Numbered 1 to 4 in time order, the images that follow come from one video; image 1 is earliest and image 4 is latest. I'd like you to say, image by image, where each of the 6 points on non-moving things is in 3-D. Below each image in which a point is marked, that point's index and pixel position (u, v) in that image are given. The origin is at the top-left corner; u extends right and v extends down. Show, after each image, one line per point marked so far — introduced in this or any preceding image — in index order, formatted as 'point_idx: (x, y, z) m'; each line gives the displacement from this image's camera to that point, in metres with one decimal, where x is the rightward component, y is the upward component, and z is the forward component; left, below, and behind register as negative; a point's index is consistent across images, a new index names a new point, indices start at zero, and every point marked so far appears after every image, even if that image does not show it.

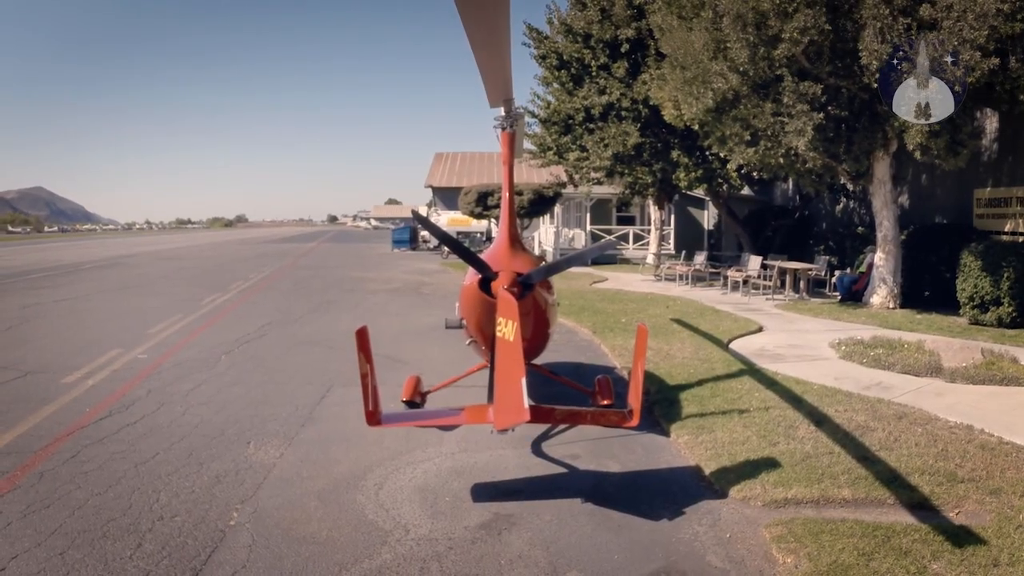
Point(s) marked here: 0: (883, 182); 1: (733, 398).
0: (+7.6, +2.2, +16.7) m
1: (+2.1, -1.1, +7.8) m
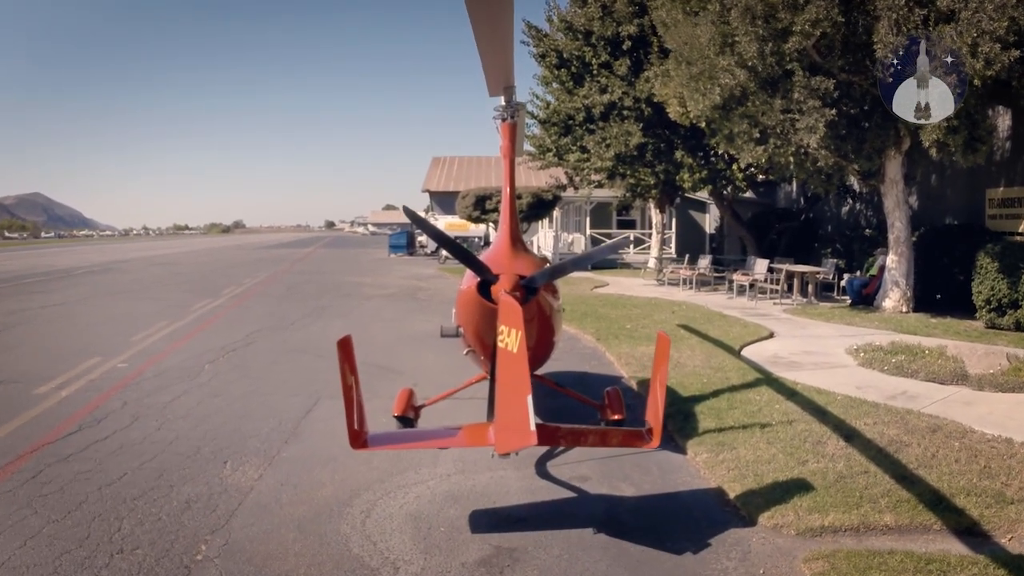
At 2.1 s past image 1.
0: (+7.6, +2.1, +16.2) m
1: (+2.1, -1.1, +7.2) m
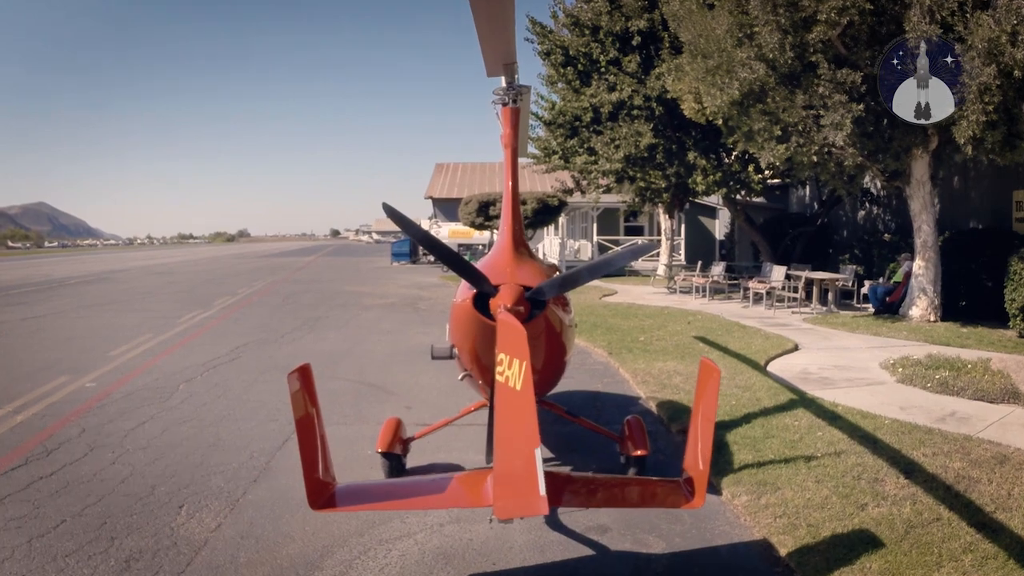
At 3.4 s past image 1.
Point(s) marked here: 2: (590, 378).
0: (+7.7, +2.0, +15.3) m
1: (+2.2, -1.2, +6.3) m
2: (+0.9, -1.0, +9.1) m
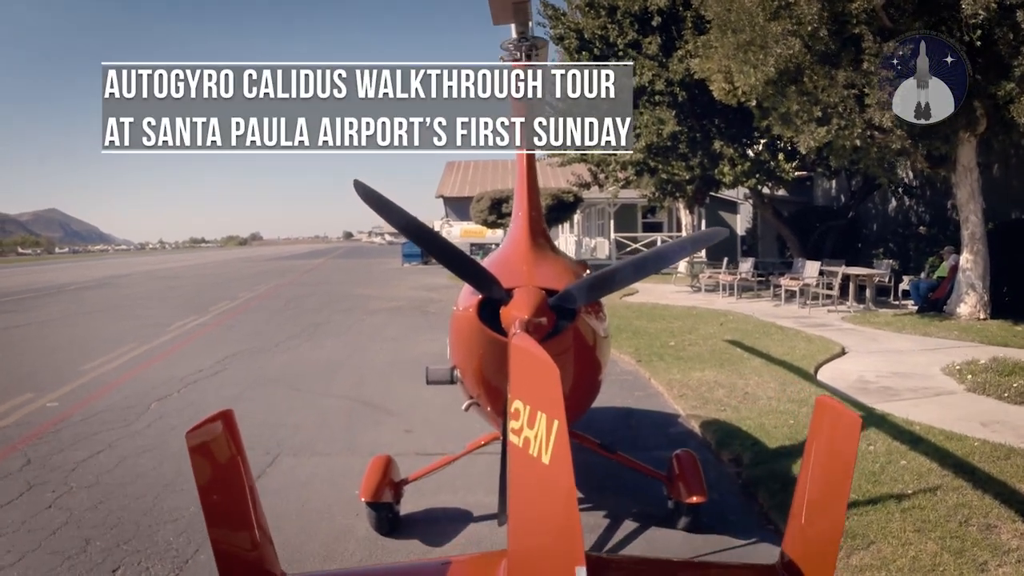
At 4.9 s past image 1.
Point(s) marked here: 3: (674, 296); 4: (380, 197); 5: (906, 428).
0: (+7.9, +2.1, +14.0) m
1: (+2.3, -1.2, +5.2) m
2: (+1.0, -1.0, +8.0) m
3: (+3.8, -0.2, +18.9) m
4: (-0.6, +0.4, +3.6) m
5: (+3.0, -1.1, +6.2) m
